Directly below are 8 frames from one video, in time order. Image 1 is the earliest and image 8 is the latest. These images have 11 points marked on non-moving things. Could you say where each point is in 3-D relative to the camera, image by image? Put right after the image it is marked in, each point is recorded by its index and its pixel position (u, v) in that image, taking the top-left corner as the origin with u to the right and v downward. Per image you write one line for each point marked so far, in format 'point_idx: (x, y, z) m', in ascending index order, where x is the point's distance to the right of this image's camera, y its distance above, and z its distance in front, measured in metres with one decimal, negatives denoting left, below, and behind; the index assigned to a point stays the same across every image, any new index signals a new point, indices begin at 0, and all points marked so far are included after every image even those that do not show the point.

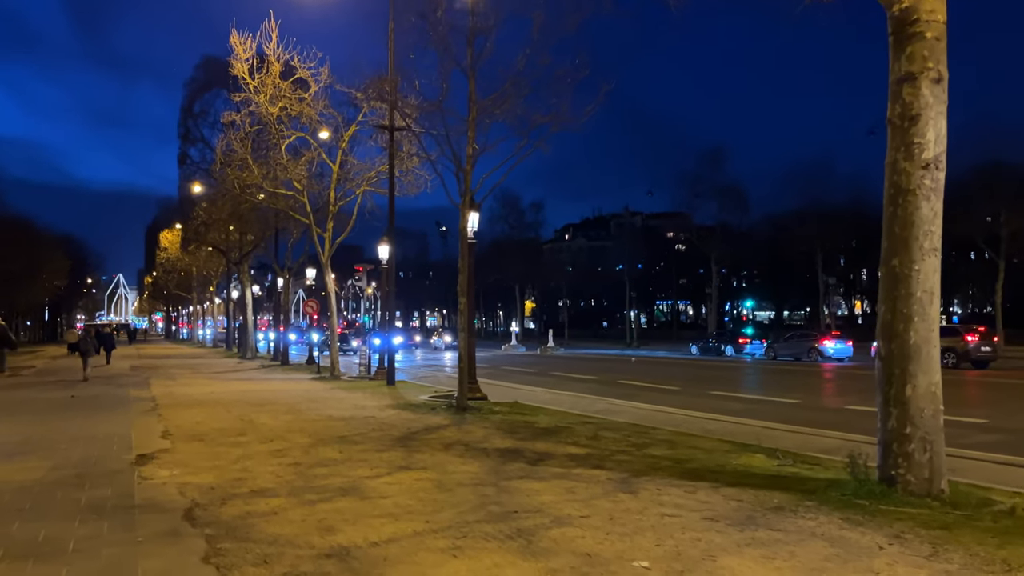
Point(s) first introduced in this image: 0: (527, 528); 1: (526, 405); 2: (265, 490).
0: (+0.1, -1.9, +6.1) m
1: (+0.3, -2.6, +16.9) m
2: (-2.5, -2.0, +7.7) m
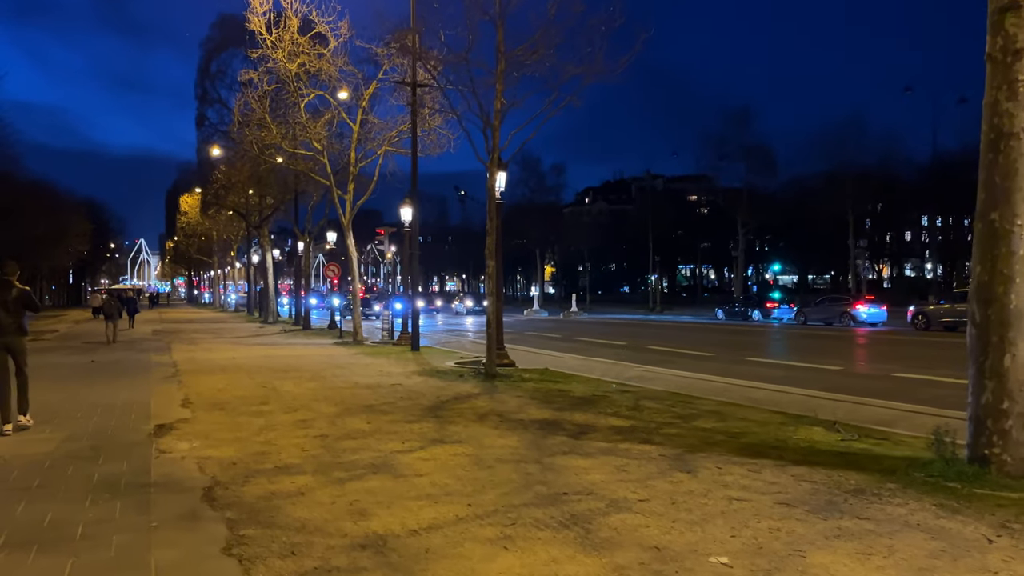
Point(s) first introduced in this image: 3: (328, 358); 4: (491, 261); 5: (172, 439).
0: (+0.5, -1.6, +5.5) m
1: (+1.0, -1.8, +16.3) m
2: (-2.0, -1.6, +7.1) m
3: (-4.7, -1.8, +19.8) m
4: (-0.5, +0.5, +15.8) m
5: (-3.8, -1.7, +8.6) m
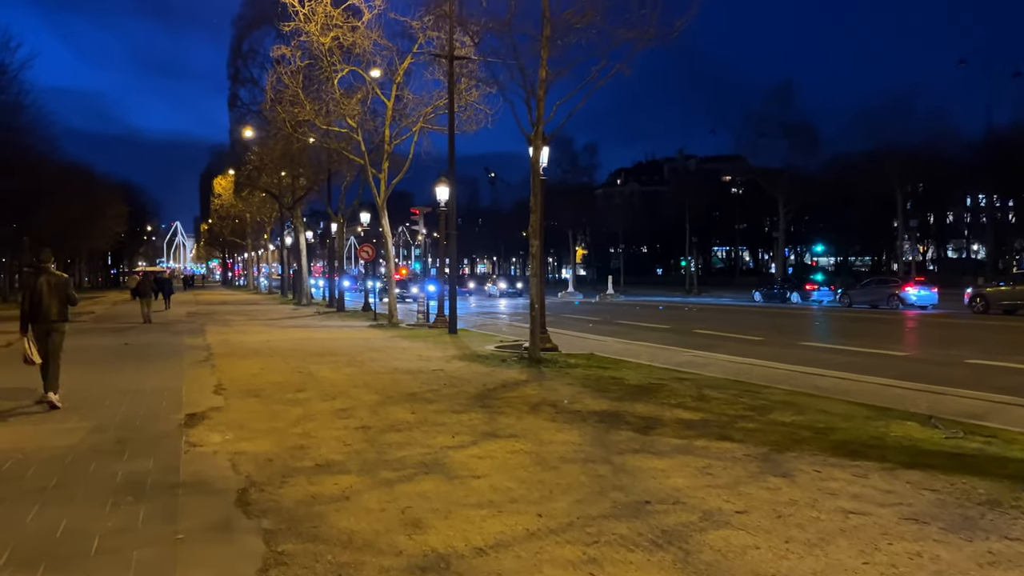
0: (+1.0, -1.5, +4.7) m
1: (+1.9, -1.4, +15.5) m
2: (-1.5, -1.5, +6.4) m
3: (-3.7, -1.3, +19.1) m
4: (+0.4, +0.9, +15.0) m
5: (-3.2, -1.5, +8.0) m
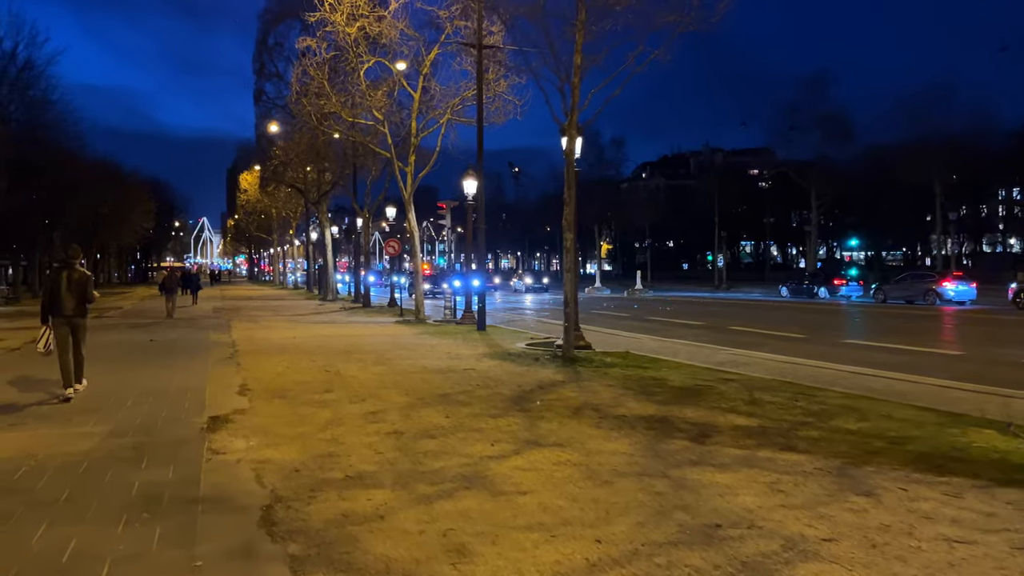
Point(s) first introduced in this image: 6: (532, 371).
0: (+1.3, -1.4, +4.1) m
1: (+2.5, -1.3, +14.9) m
2: (-1.1, -1.4, +5.9) m
3: (-3.0, -1.2, +18.7) m
4: (+1.0, +1.0, +14.4) m
5: (-2.8, -1.4, +7.5) m
6: (+0.3, -1.3, +12.2) m
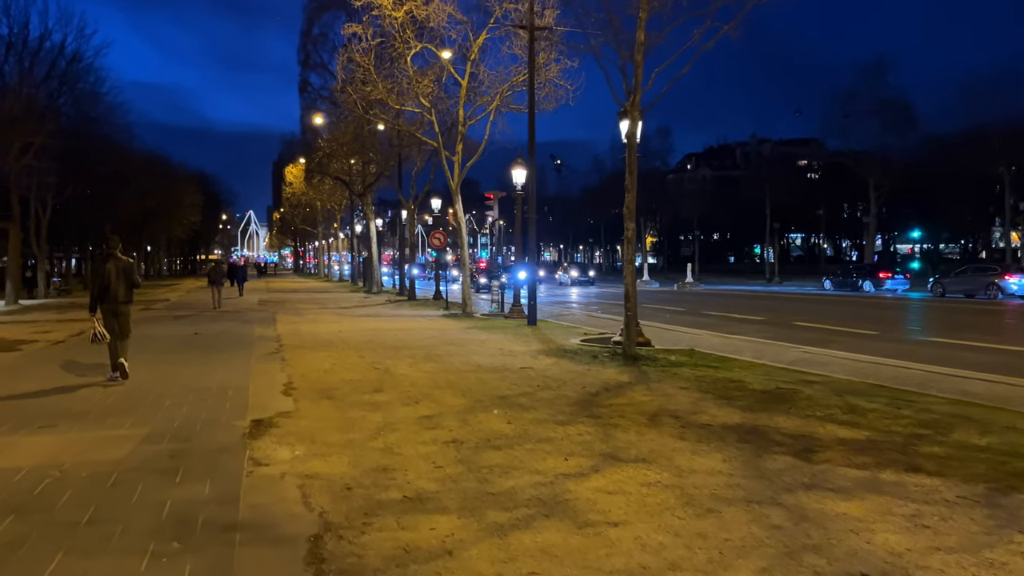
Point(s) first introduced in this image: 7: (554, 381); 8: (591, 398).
0: (+1.7, -1.4, +3.2) m
1: (+3.5, -1.2, +13.9) m
2: (-0.6, -1.4, +5.1) m
3: (-1.7, -1.0, +18.0) m
4: (+2.0, +1.1, +13.4) m
5: (-2.1, -1.4, +6.8) m
6: (+1.2, -1.2, +11.4) m
7: (+0.5, -1.2, +10.2) m
8: (+0.9, -1.3, +8.9) m
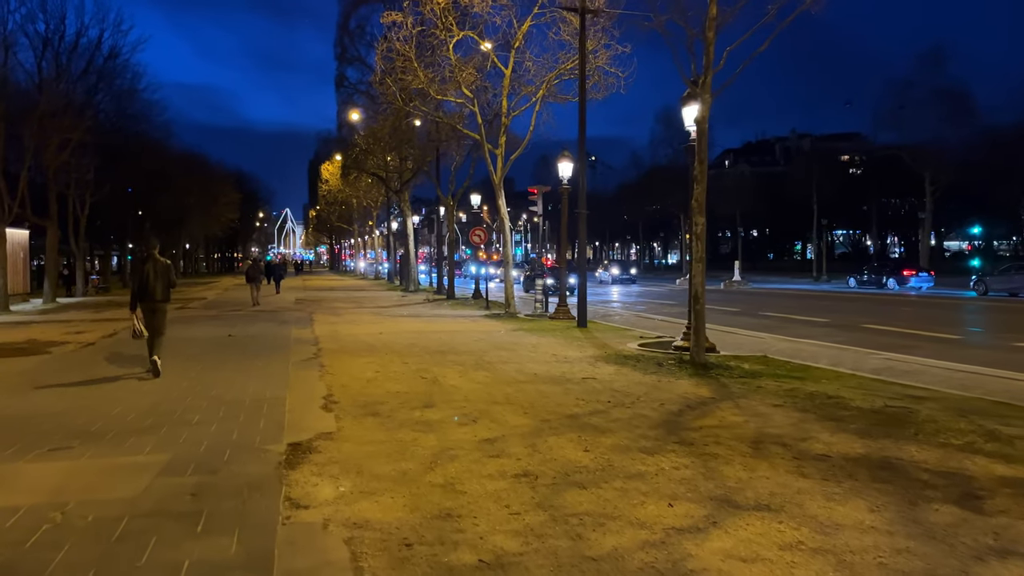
0: (+2.2, -1.5, +2.0) m
1: (+4.4, -1.2, +12.6) m
2: (0.0, -1.4, +4.0) m
3: (-0.6, -1.0, +16.9) m
4: (+2.9, +1.1, +12.2) m
5: (-1.5, -1.4, +5.8) m
6: (+2.0, -1.2, +10.2) m
7: (+1.3, -1.2, +9.0) m
8: (+1.6, -1.3, +7.7) m
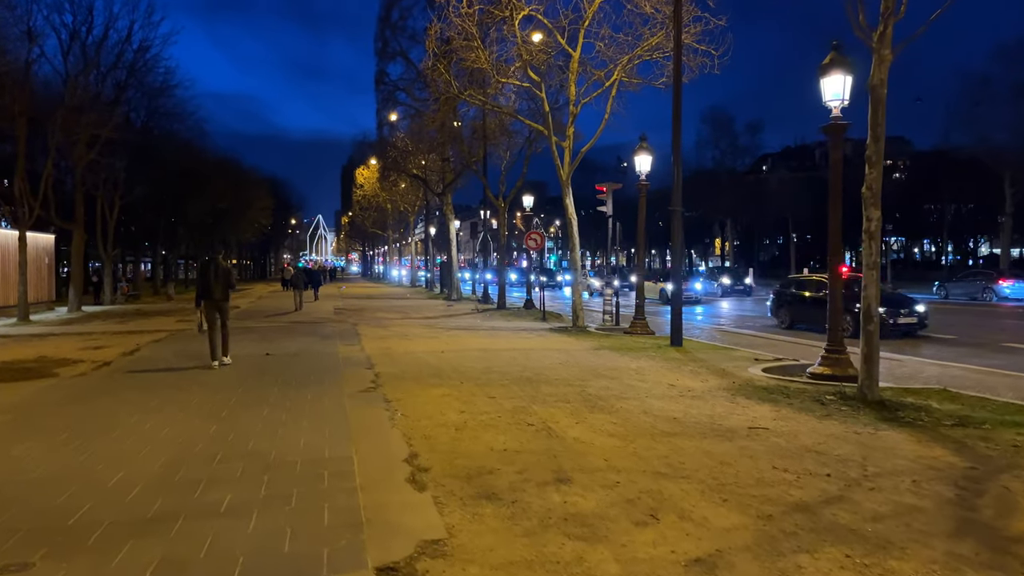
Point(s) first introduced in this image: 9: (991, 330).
0: (+3.3, -1.6, -0.9) m
1: (+5.9, -1.4, +9.7) m
2: (+1.1, -1.5, +1.3) m
3: (+1.0, -1.3, +14.2) m
4: (+4.4, +0.9, +9.4) m
5: (-0.3, -1.5, +3.1) m
6: (+3.4, -1.4, +7.4) m
7: (+2.6, -1.4, +6.2) m
8: (+2.9, -1.4, +4.9) m
9: (+12.3, -1.1, +20.1) m
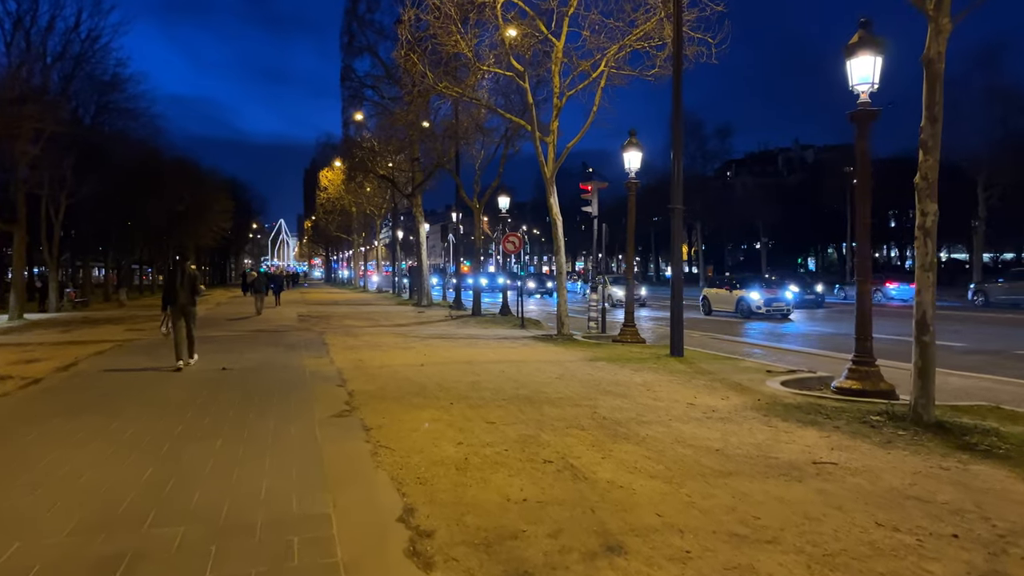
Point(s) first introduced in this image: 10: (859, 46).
0: (+3.8, -1.5, -2.1) m
1: (+5.9, -1.5, +8.5) m
2: (+1.5, -1.5, -0.1) m
3: (+0.8, -1.3, +12.8) m
4: (+4.4, +0.9, +8.1) m
5: (0.0, -1.5, +1.6) m
6: (+3.5, -1.4, +6.1) m
7: (+2.8, -1.4, +4.9) m
8: (+3.1, -1.5, +3.6) m
9: (+11.8, -1.2, +19.2) m
10: (+4.8, +3.4, +10.8) m
